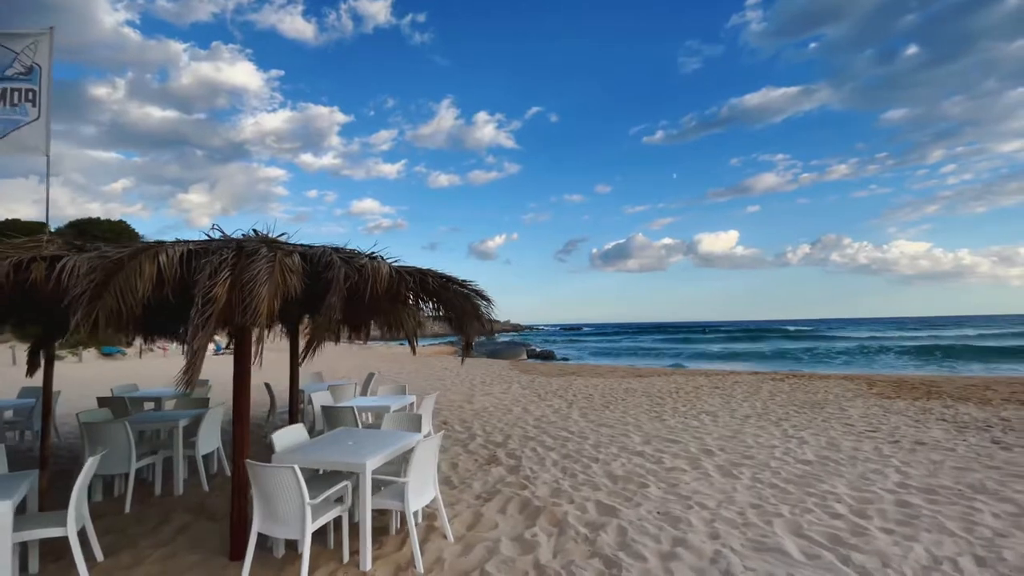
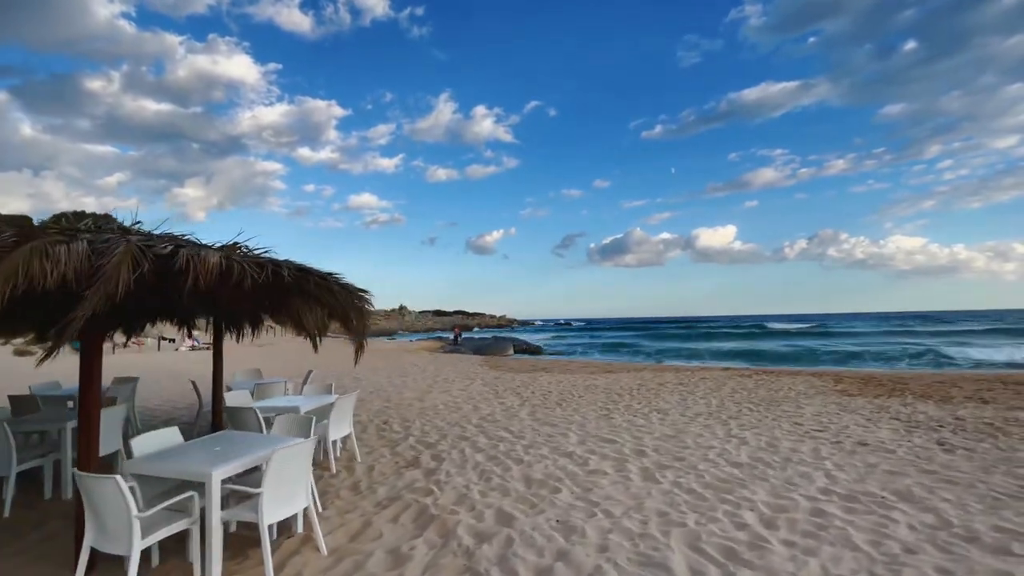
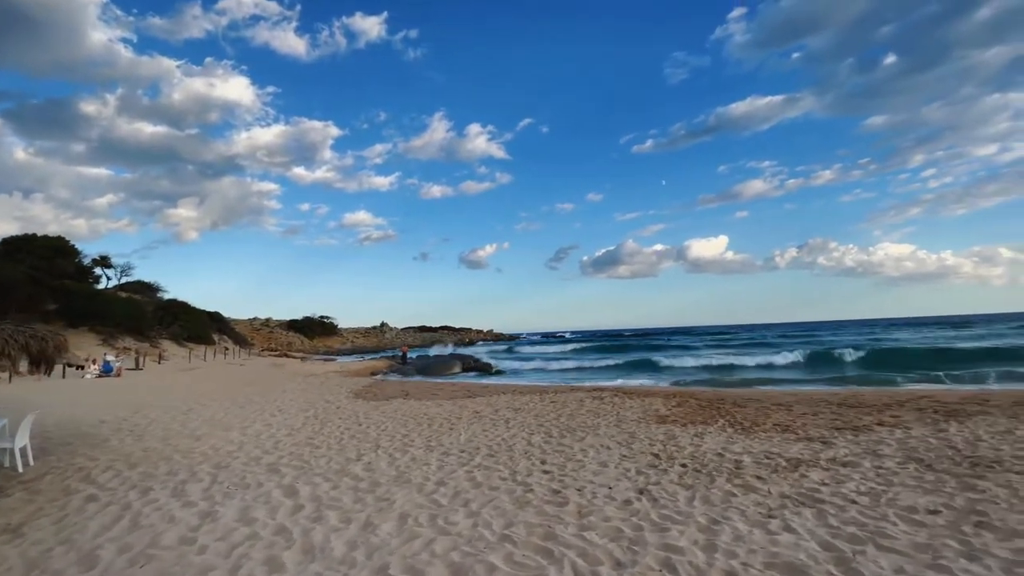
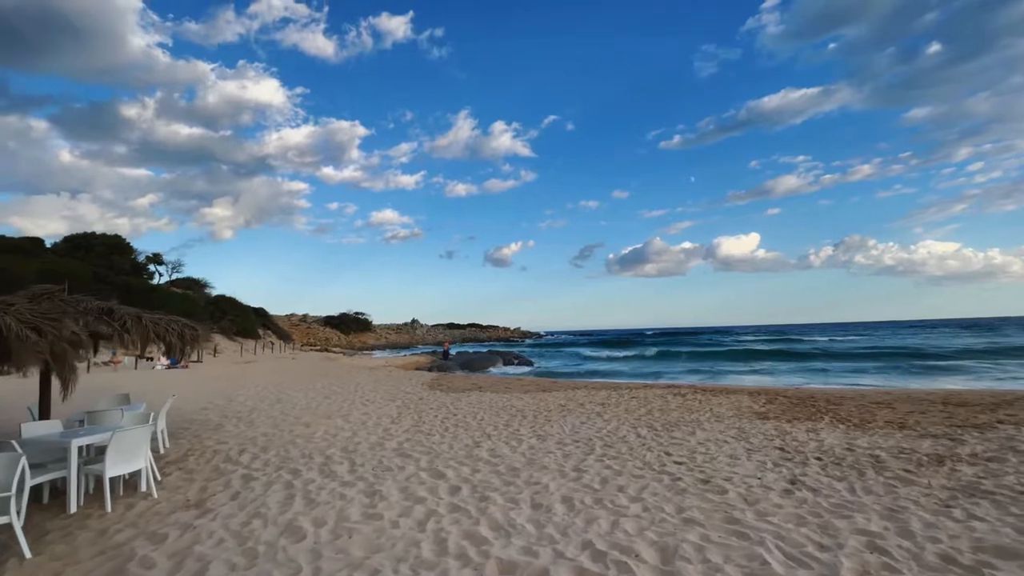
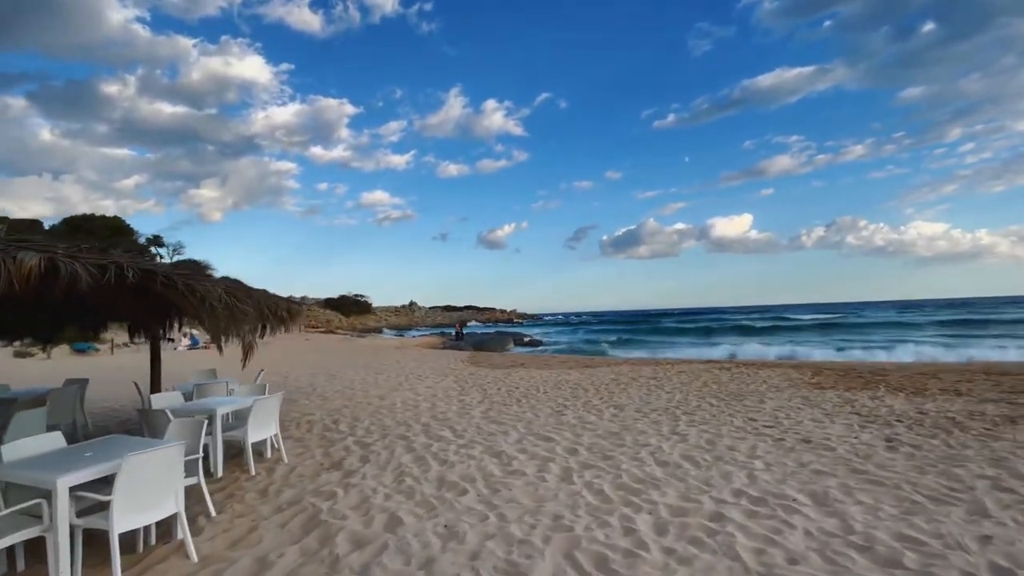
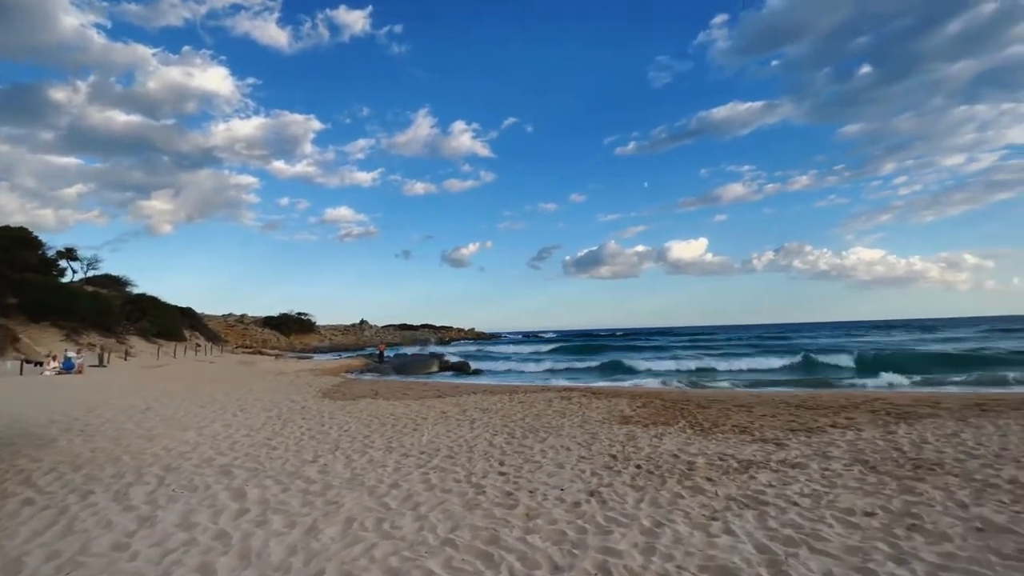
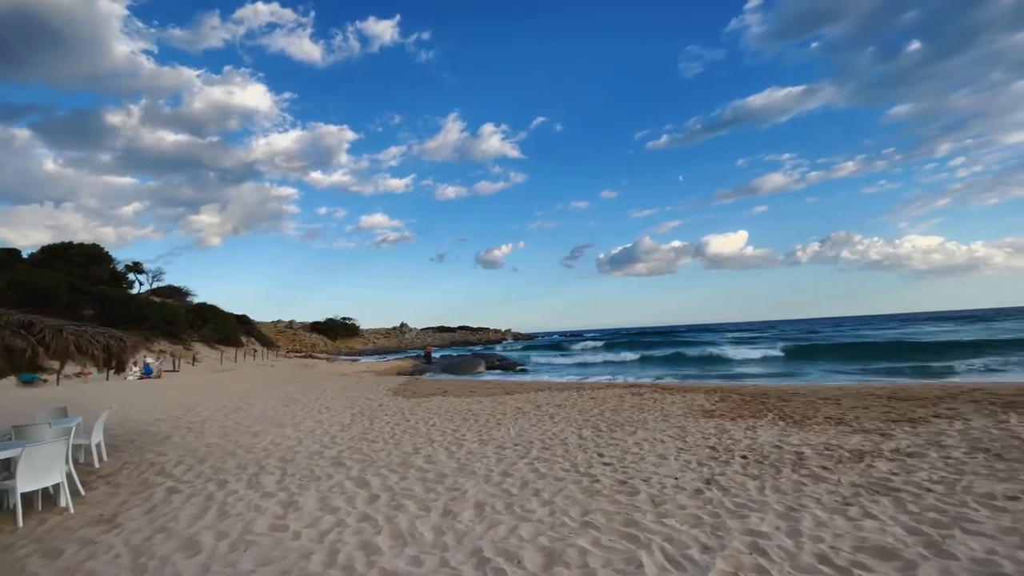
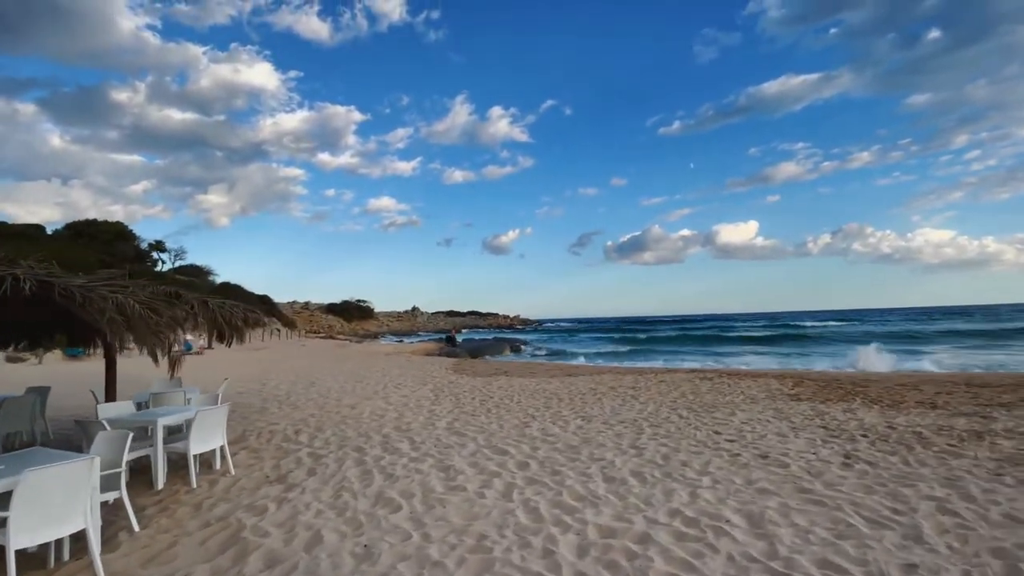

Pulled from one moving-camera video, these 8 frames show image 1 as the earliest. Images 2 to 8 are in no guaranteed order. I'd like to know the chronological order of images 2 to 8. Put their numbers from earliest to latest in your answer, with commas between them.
2, 5, 8, 4, 7, 3, 6
